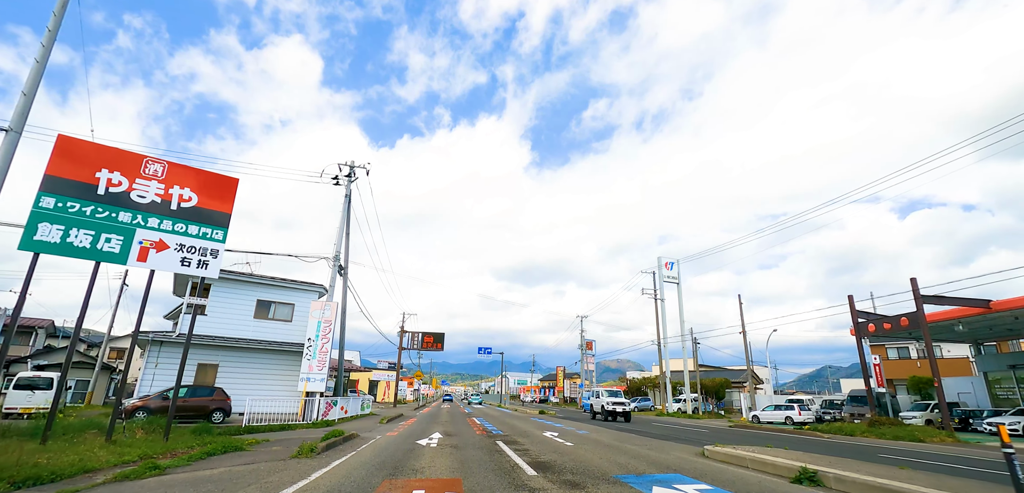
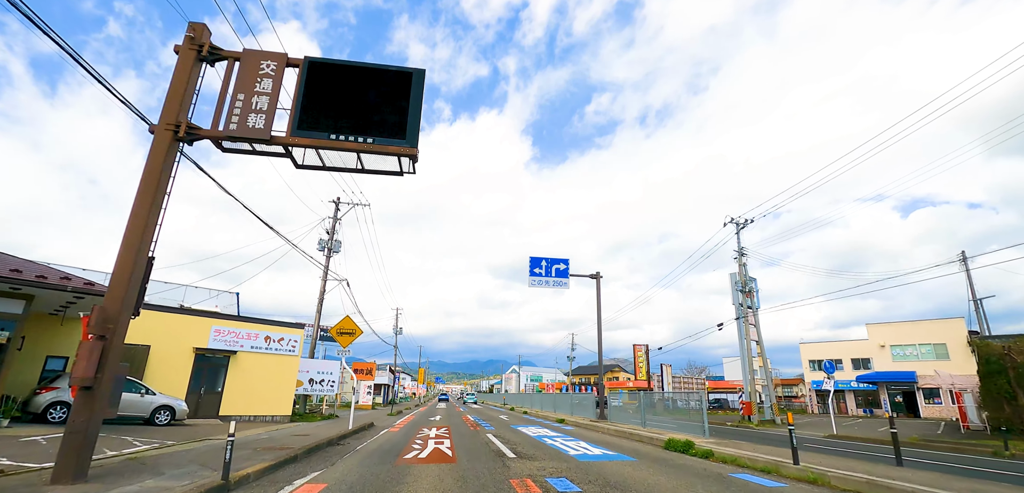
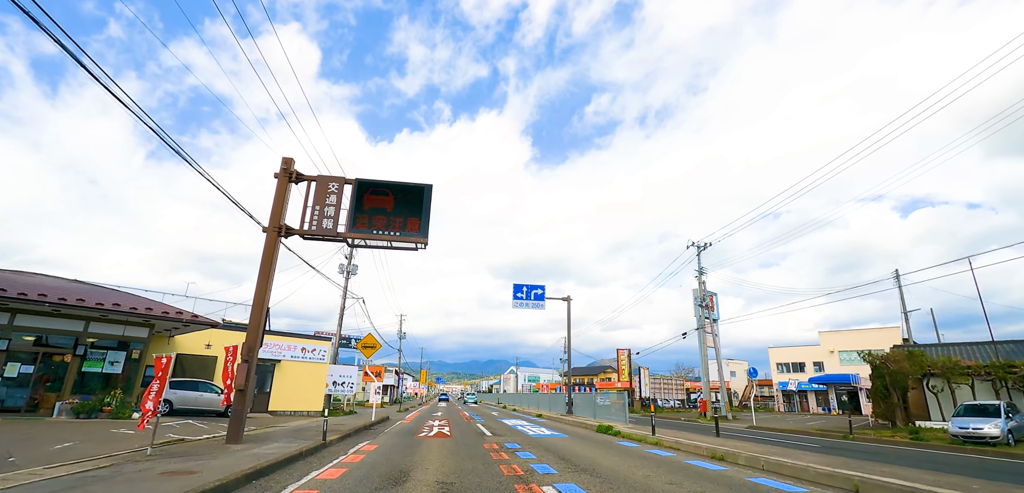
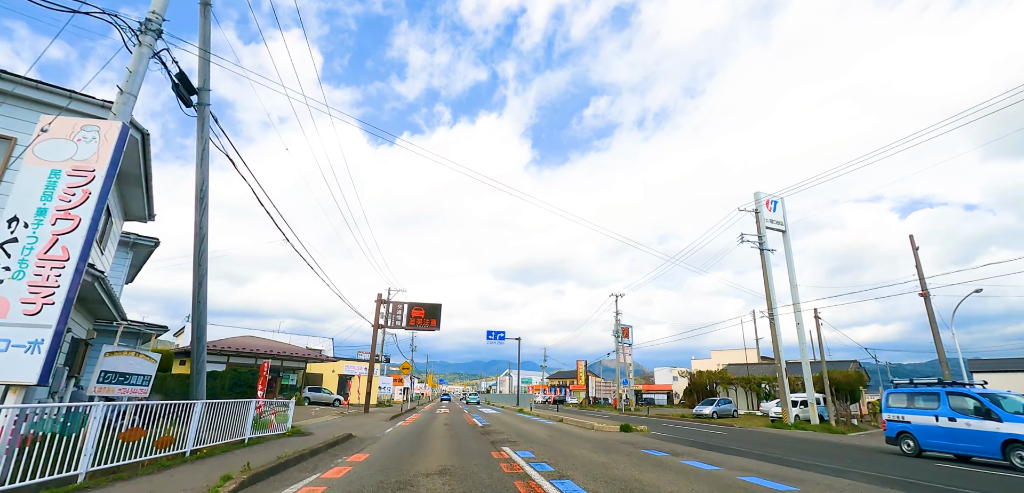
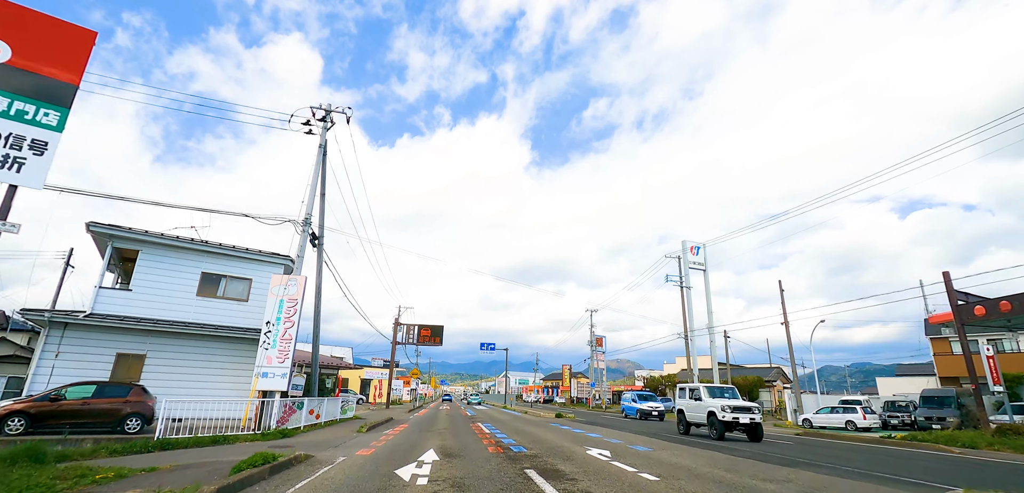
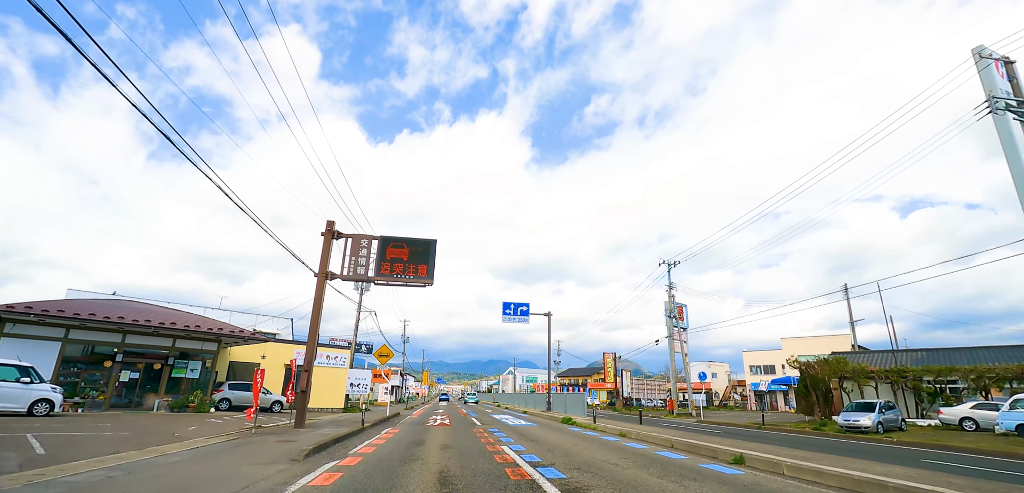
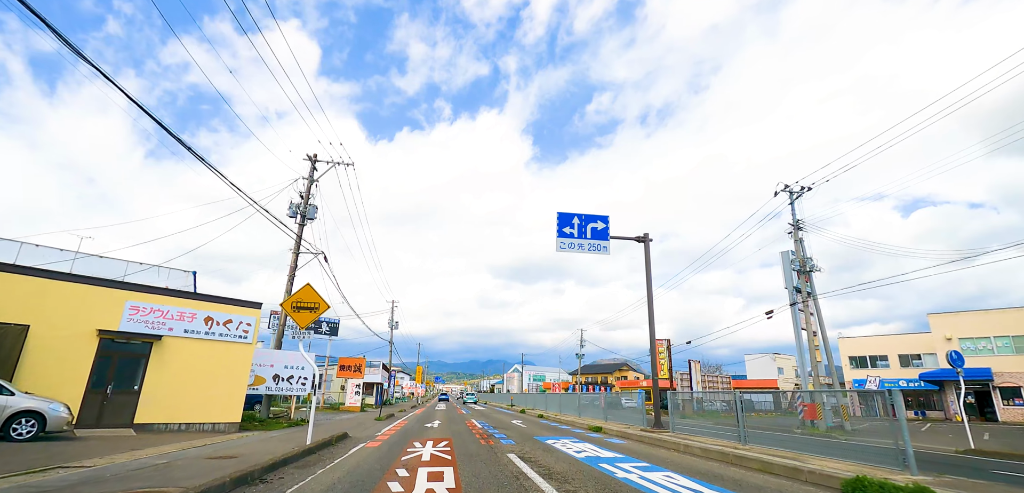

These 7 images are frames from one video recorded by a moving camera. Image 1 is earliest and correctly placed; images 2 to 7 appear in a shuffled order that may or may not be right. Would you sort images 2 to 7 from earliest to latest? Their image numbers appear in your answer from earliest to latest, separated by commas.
5, 4, 6, 3, 2, 7
